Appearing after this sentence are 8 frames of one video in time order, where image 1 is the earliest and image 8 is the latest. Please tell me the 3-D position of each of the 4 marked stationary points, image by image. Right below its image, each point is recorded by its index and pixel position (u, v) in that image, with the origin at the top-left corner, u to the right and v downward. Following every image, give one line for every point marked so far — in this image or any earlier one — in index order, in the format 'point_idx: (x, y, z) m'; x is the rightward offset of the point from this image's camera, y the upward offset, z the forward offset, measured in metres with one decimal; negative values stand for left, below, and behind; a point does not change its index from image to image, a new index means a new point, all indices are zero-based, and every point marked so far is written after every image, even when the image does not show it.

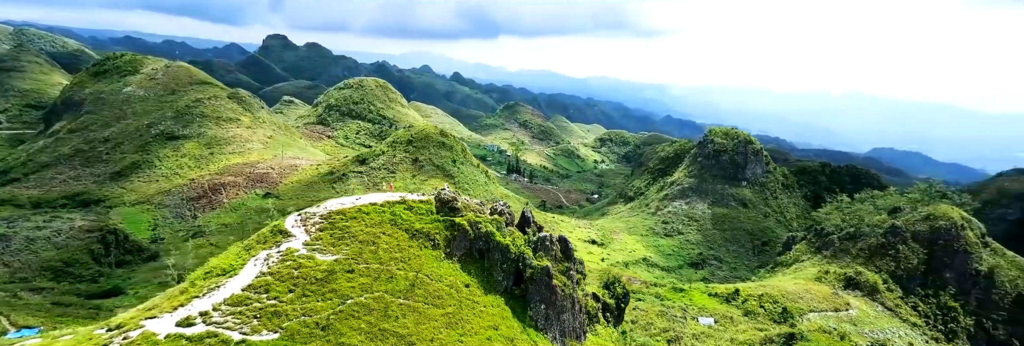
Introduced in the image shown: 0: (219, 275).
0: (-14.1, -4.9, +19.7) m
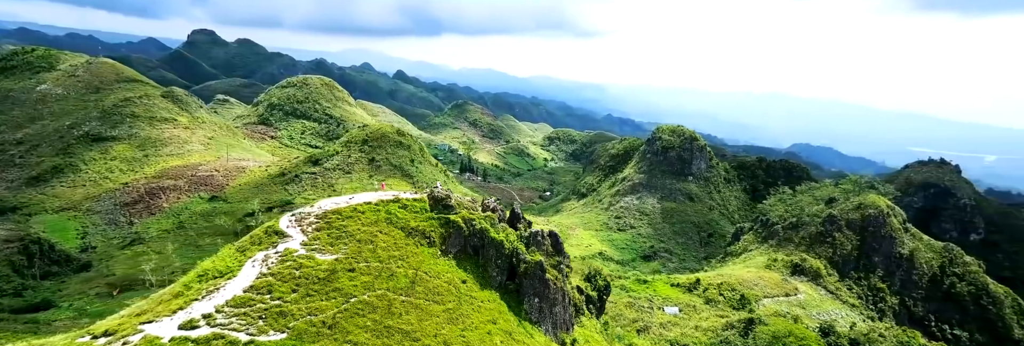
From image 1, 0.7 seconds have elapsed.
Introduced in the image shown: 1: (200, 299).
0: (-14.1, -4.9, +19.3) m
1: (-13.7, -5.5, +17.9) m
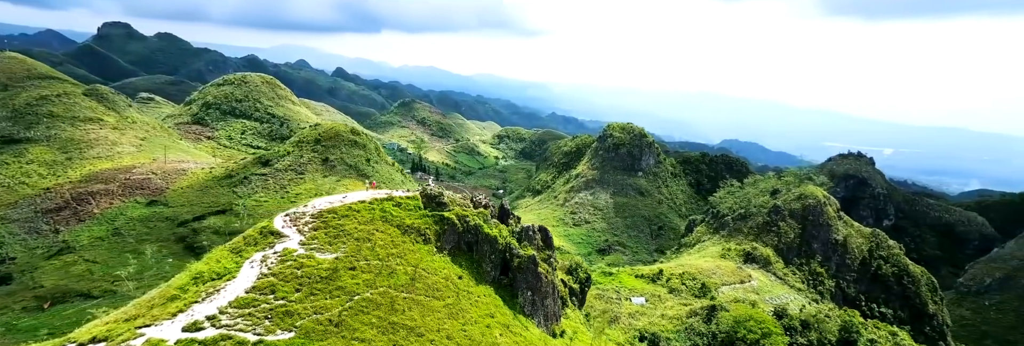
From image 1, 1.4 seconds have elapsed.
0: (-13.9, -4.9, +18.9) m
1: (-13.5, -5.5, +17.5) m
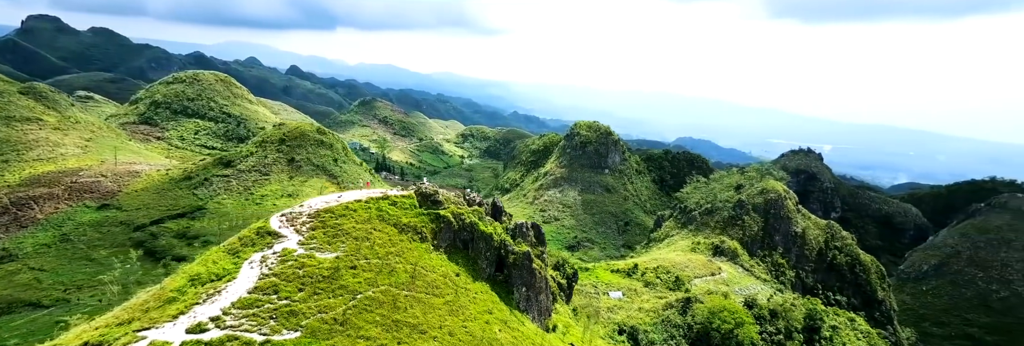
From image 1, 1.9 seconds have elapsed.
0: (-13.8, -4.9, +18.6) m
1: (-13.3, -5.5, +17.3) m
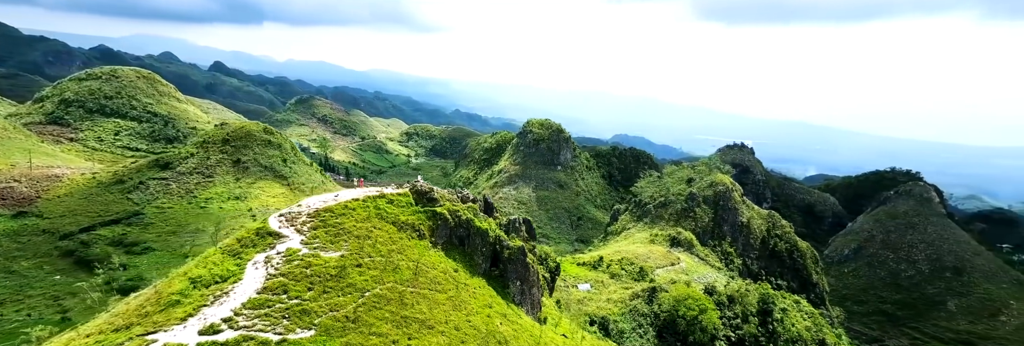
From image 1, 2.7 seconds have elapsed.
0: (-13.4, -4.9, +18.3) m
1: (-12.8, -5.5, +17.0) m
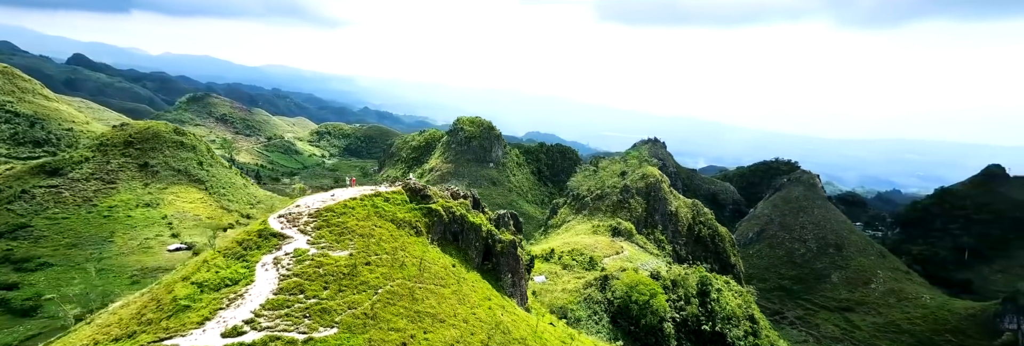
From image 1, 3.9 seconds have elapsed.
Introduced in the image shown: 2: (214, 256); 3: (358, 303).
0: (-12.7, -5.0, +17.8) m
1: (-11.8, -5.6, +16.7) m
2: (-14.7, -4.1, +19.7) m
3: (-7.0, -6.0, +18.6) m
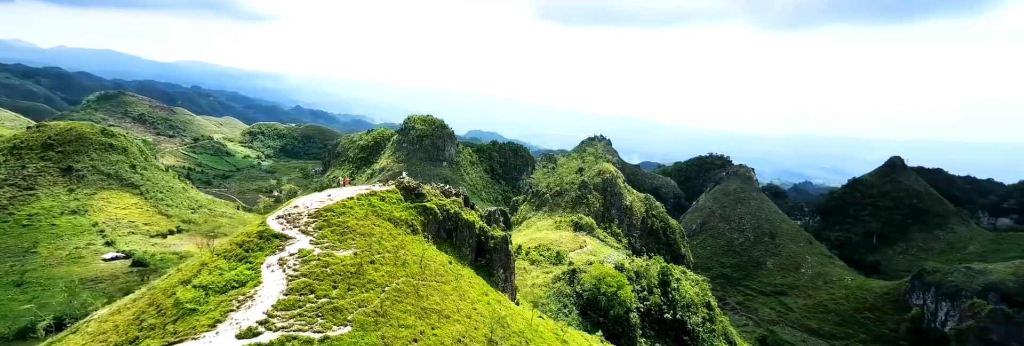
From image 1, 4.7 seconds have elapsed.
0: (-12.2, -5.0, +17.5) m
1: (-11.3, -5.6, +16.4) m
2: (-14.3, -4.1, +19.2) m
3: (-6.6, -6.0, +18.8) m
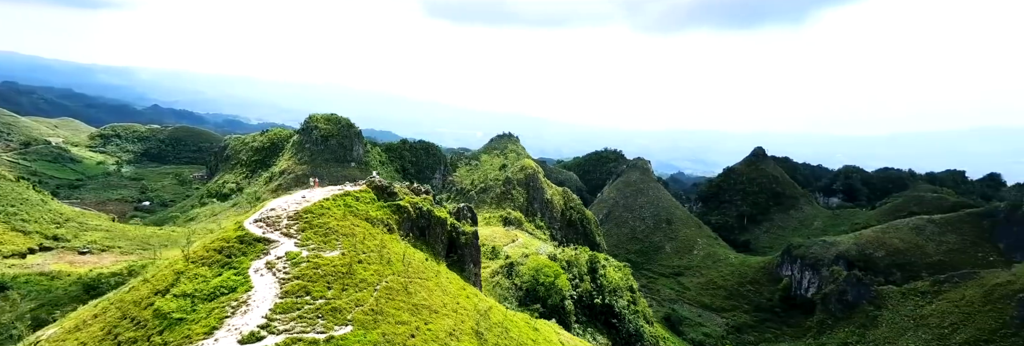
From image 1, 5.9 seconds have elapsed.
0: (-12.2, -5.1, +16.8) m
1: (-11.0, -5.7, +15.9) m
2: (-14.6, -4.3, +18.0) m
3: (-6.9, -6.0, +19.0) m
